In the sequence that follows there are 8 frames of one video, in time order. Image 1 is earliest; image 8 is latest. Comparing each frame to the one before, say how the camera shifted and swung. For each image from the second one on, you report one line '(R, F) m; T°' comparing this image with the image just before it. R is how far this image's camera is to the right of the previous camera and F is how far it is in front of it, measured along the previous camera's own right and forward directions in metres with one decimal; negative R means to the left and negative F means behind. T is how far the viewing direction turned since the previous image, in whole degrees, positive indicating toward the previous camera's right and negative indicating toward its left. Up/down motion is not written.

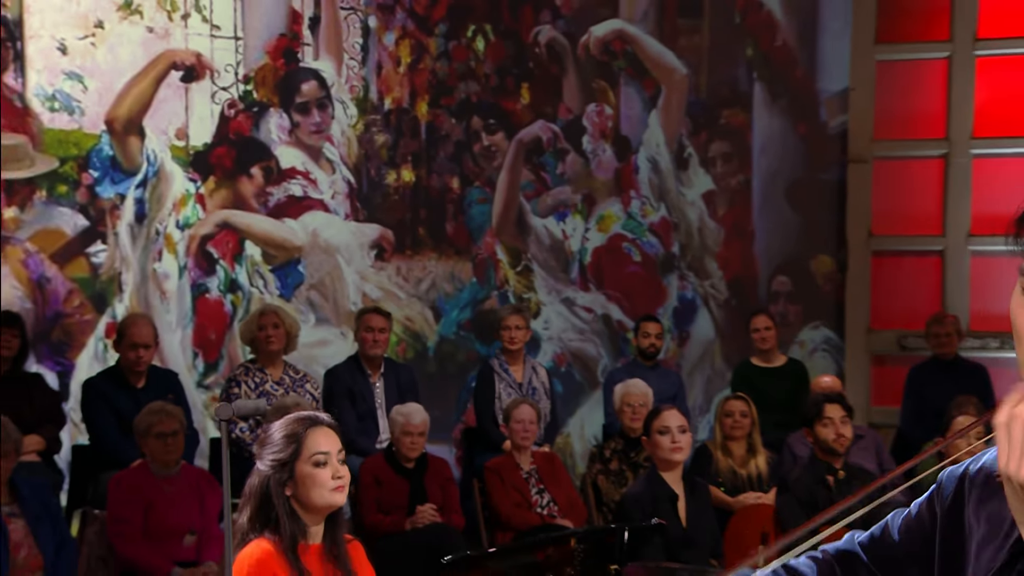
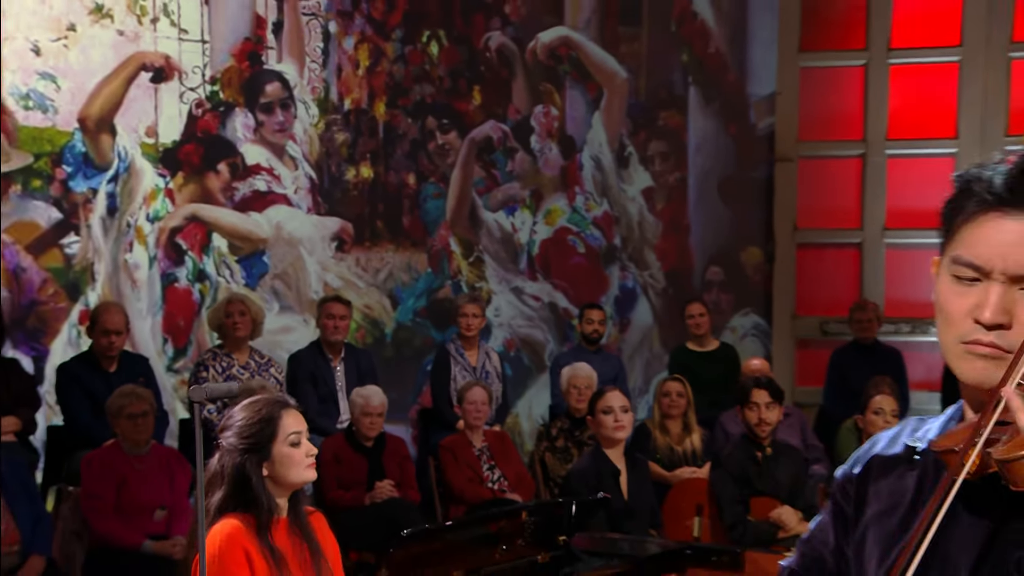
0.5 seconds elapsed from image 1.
(+0.1, -0.4) m; +2°
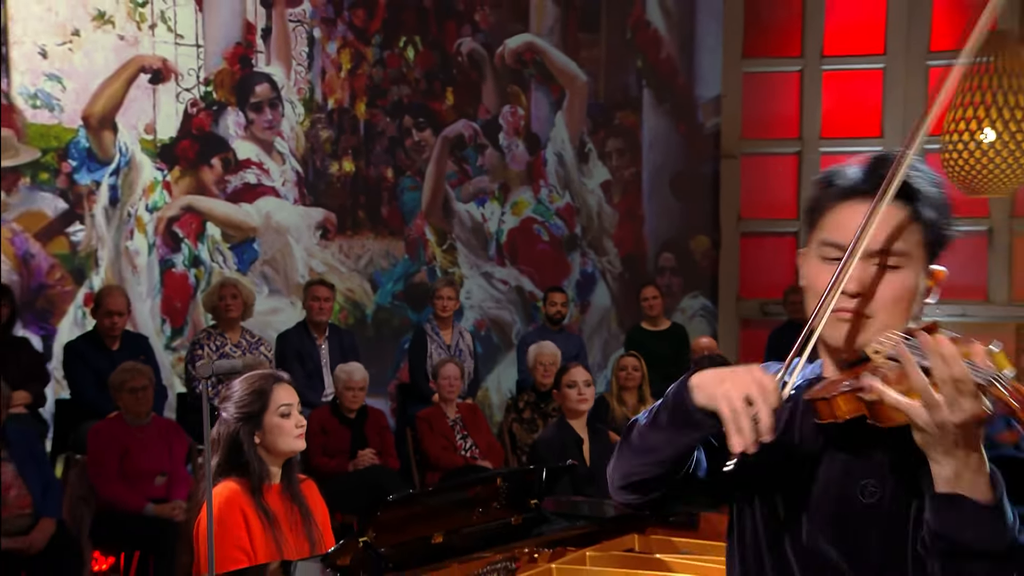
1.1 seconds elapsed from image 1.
(0.0, -0.5) m; +2°
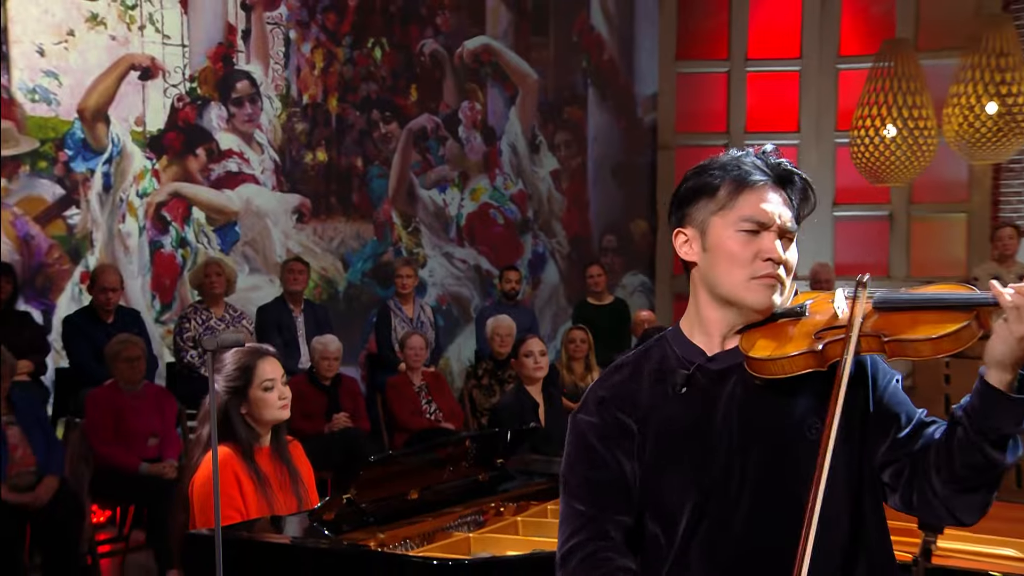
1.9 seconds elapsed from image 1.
(0.0, -0.7) m; +3°
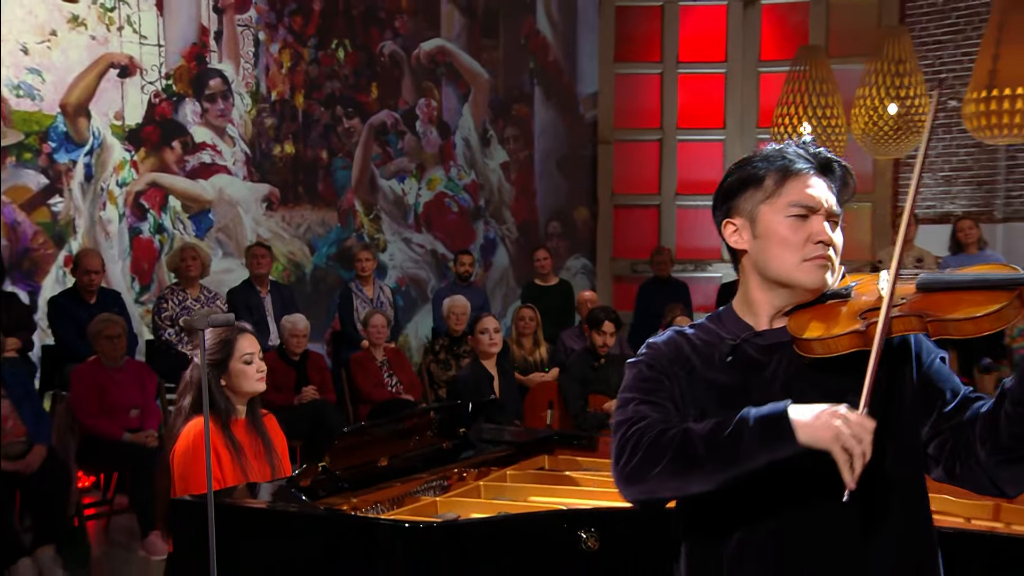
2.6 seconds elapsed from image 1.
(0.0, -0.6) m; +3°
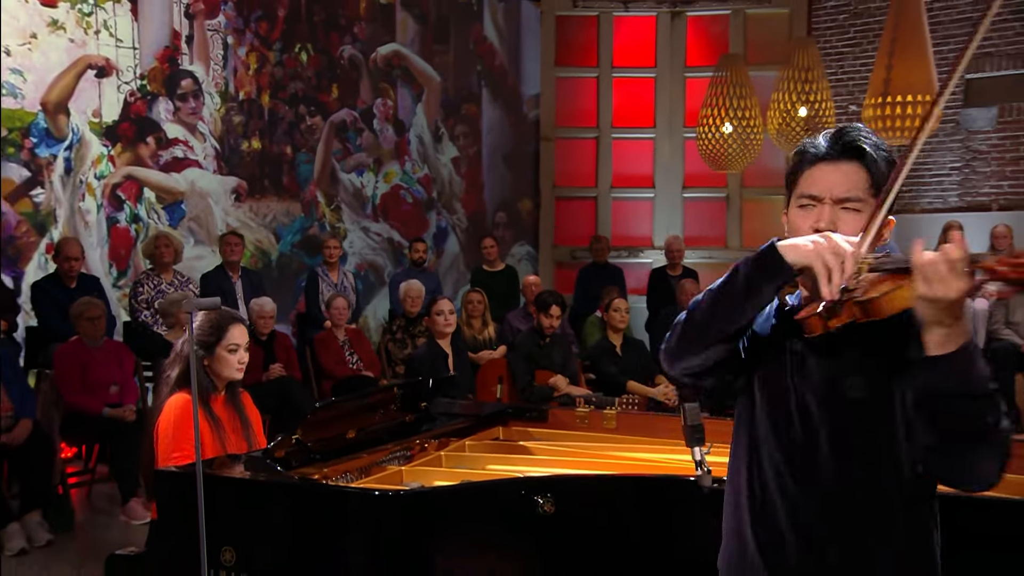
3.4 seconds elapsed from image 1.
(-0.1, -0.7) m; +4°
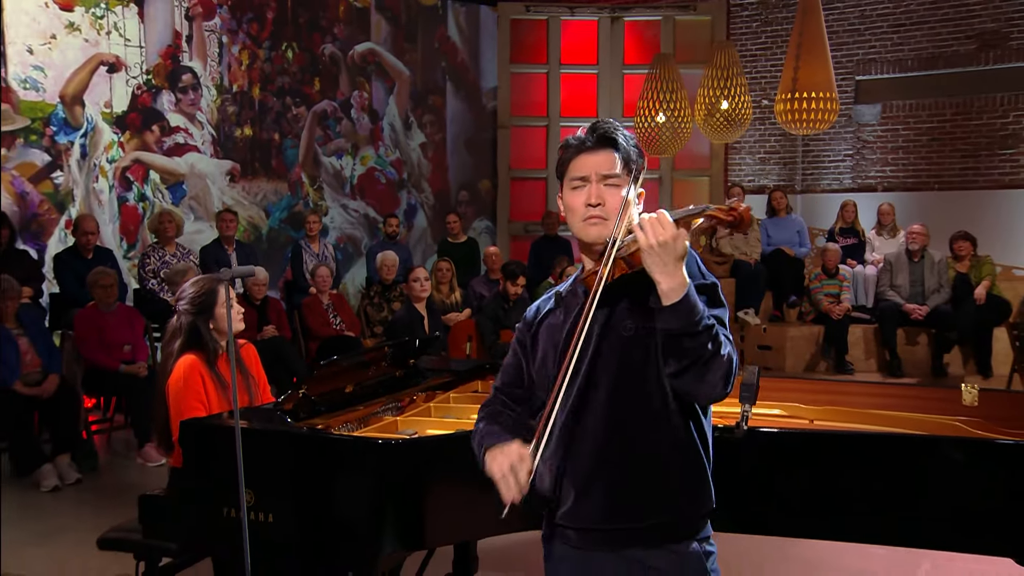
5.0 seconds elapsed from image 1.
(-0.2, -1.2) m; +4°
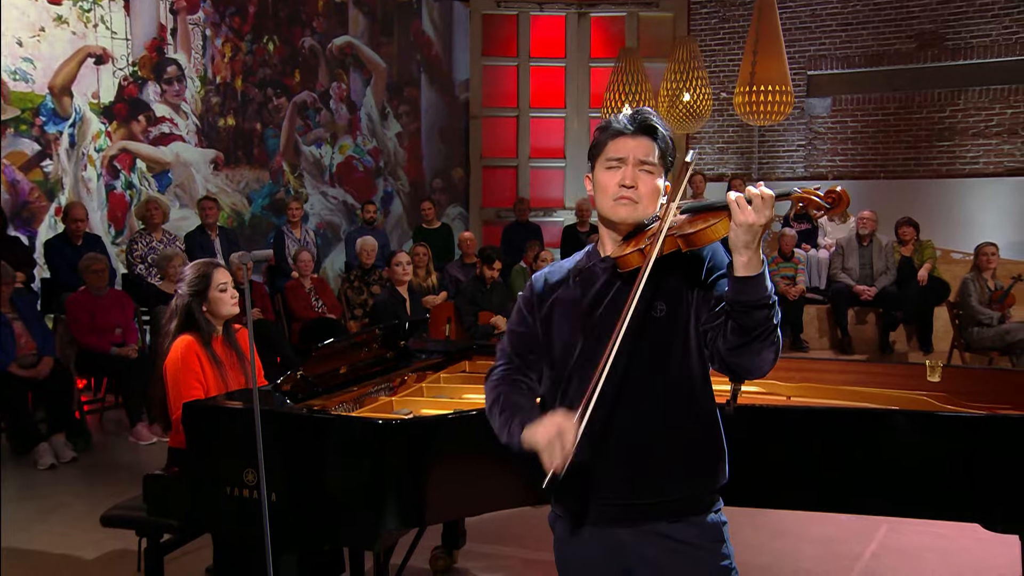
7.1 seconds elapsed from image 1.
(-0.1, -0.4) m; +2°
